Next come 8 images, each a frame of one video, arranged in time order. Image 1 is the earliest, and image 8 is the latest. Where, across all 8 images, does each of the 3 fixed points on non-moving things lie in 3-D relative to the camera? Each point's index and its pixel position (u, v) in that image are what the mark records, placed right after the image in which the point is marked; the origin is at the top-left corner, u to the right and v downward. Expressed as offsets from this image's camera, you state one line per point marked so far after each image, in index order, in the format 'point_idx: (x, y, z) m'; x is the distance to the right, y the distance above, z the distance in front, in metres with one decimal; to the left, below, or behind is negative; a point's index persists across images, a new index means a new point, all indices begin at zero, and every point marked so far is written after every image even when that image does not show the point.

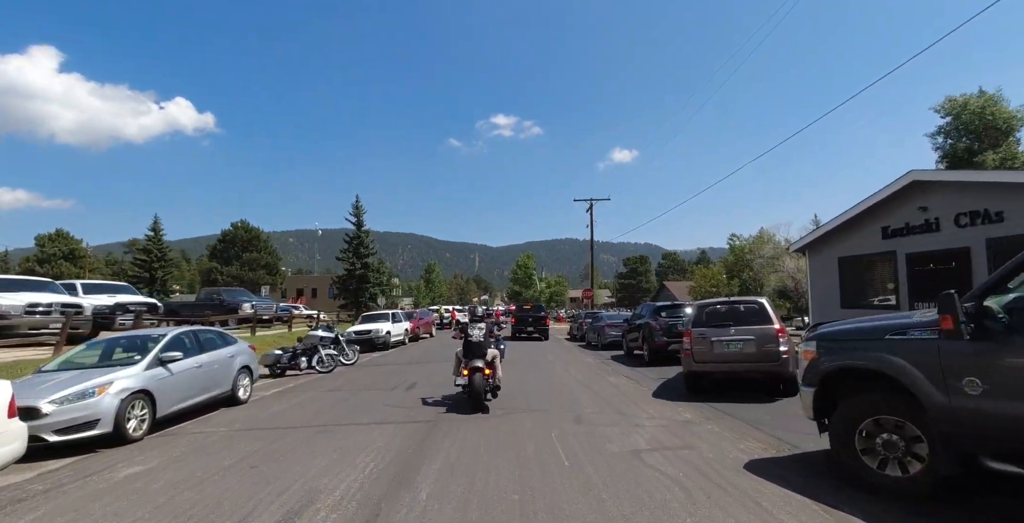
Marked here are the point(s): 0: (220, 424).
0: (-4.5, -2.5, +8.3) m
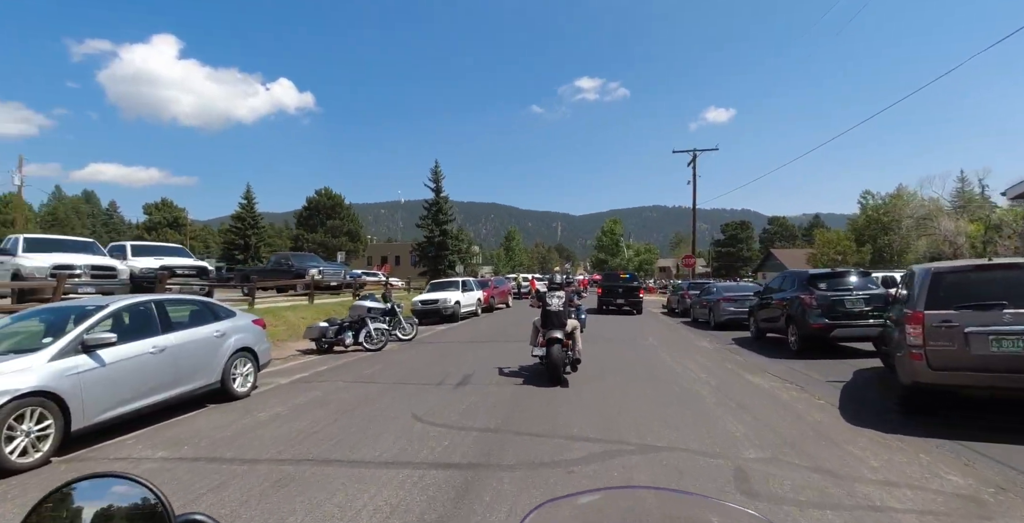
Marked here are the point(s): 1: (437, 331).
0: (-3.6, -1.9, +5.5) m
1: (-2.6, -2.4, +18.6) m
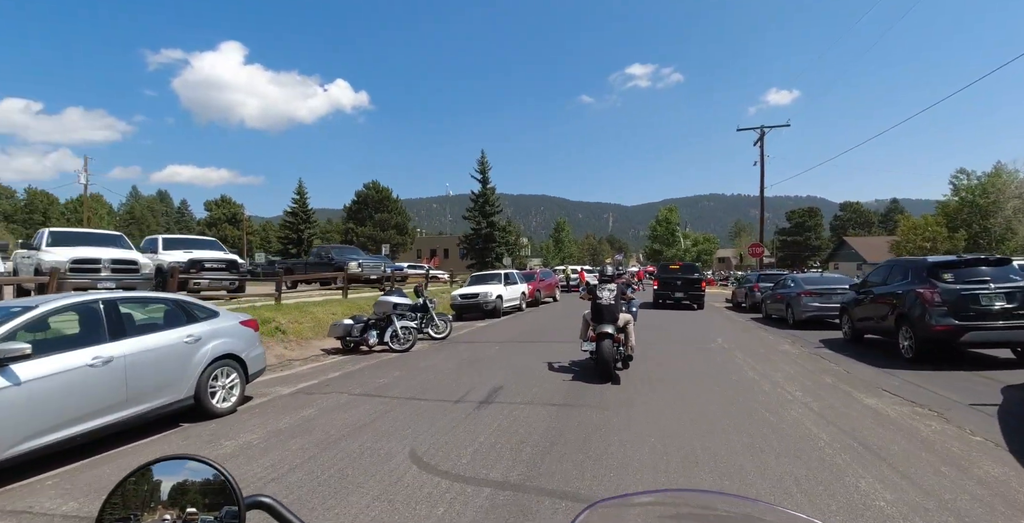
0: (-3.3, -1.8, +4.2) m
1: (-1.2, -2.1, +17.1) m
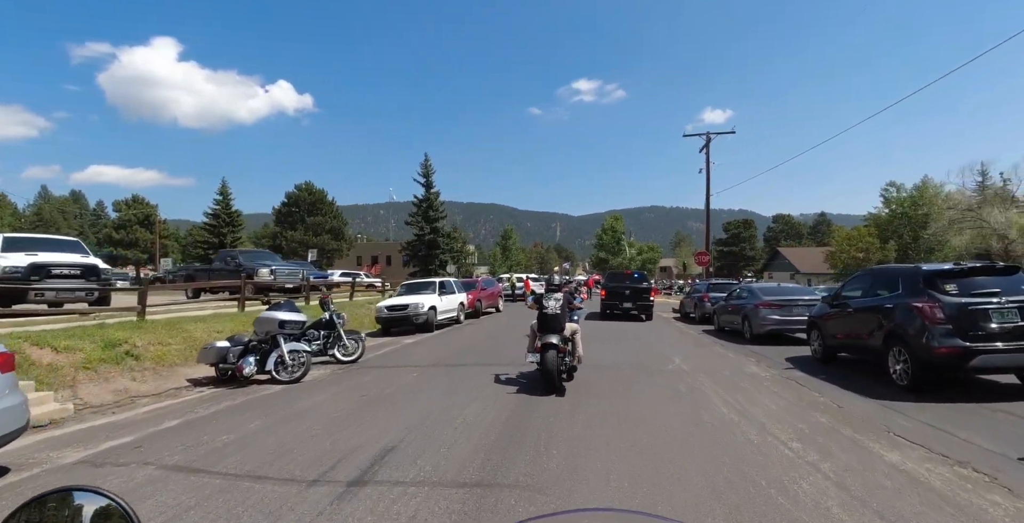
0: (-4.0, -1.8, +1.7) m
1: (-3.1, -2.3, +14.7) m
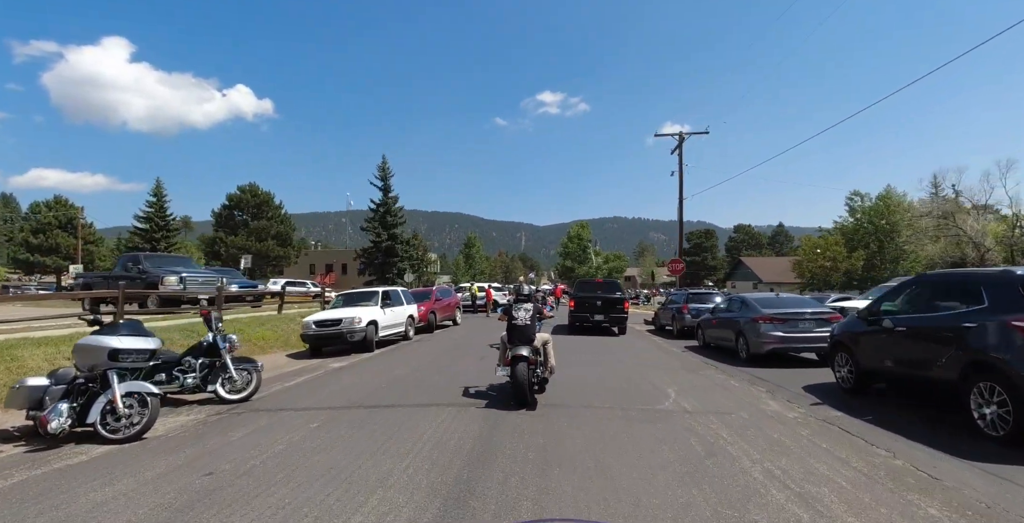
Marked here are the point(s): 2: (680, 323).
0: (-4.2, -1.6, -1.2) m
1: (-4.2, -2.4, +11.9) m
2: (+5.6, -2.0, +17.7) m
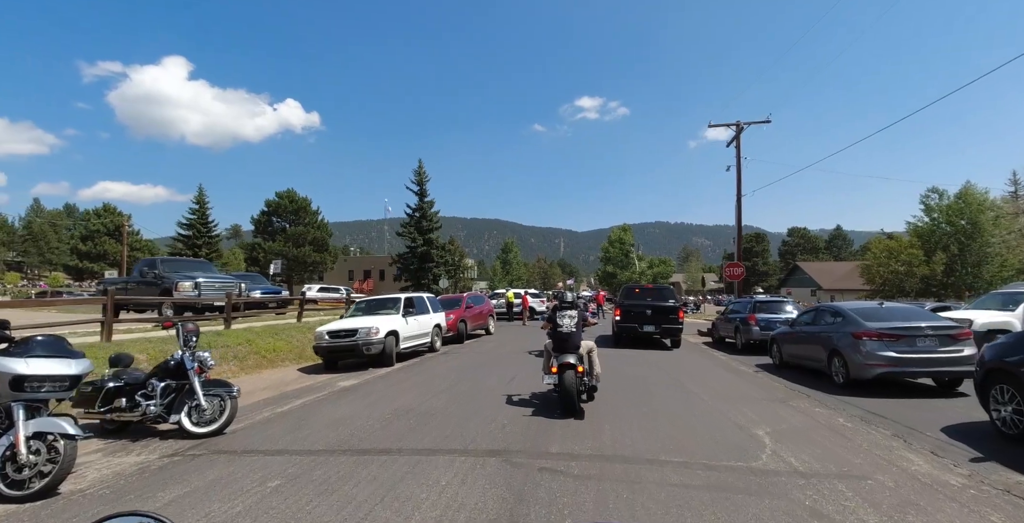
0: (-4.5, -1.5, -2.7) m
1: (-3.5, -2.5, +10.3) m
2: (+6.7, -2.1, +15.4) m
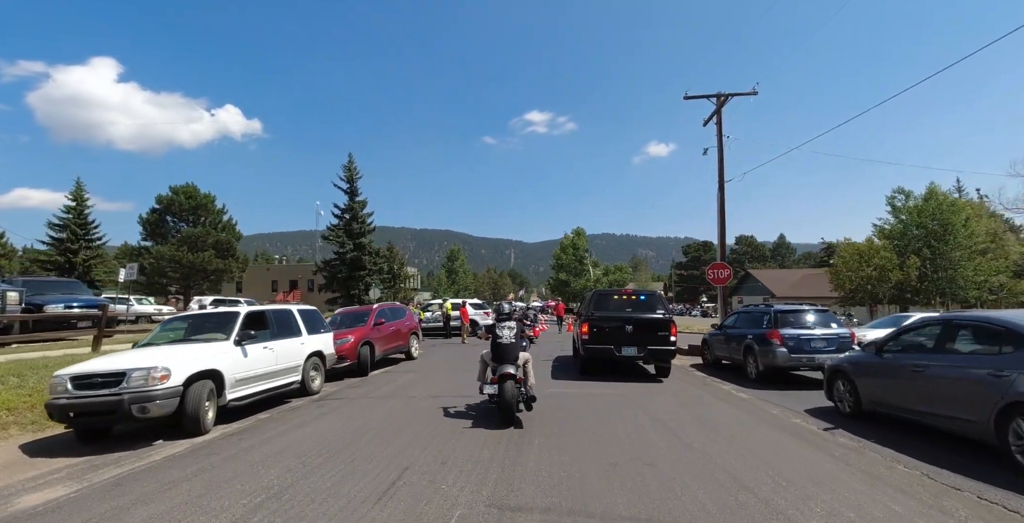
0: (-4.3, -1.0, -8.2) m
1: (-4.5, -2.2, +4.8) m
2: (+5.1, -2.0, +10.8) m
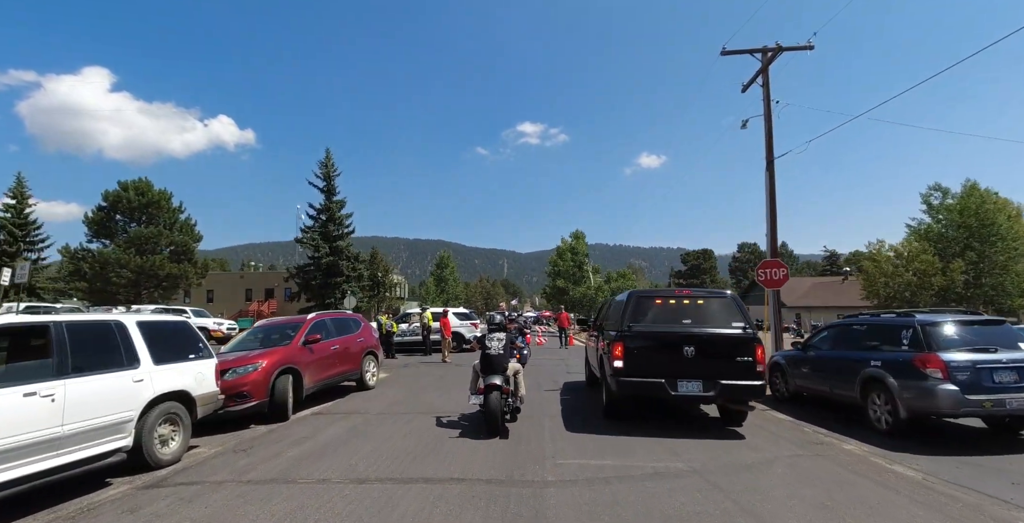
0: (-4.2, -0.4, -12.4) m
1: (-4.6, -1.9, +0.7) m
2: (+5.0, -1.8, +6.8) m
